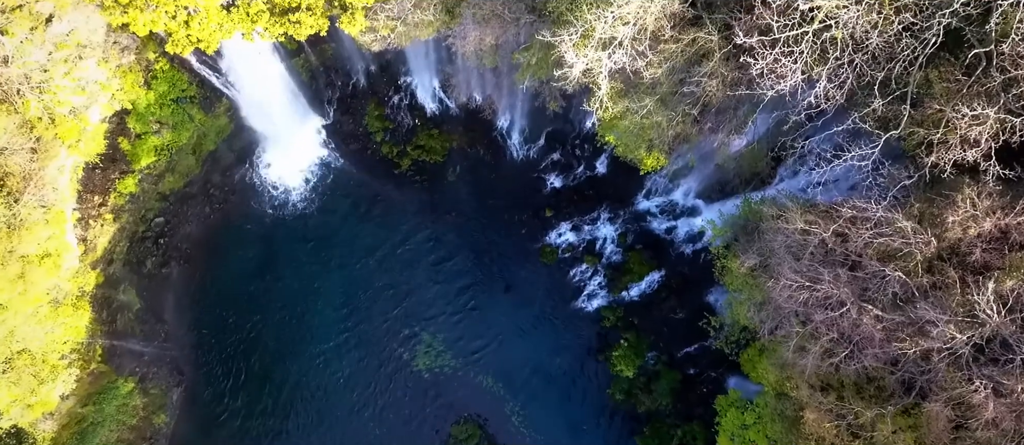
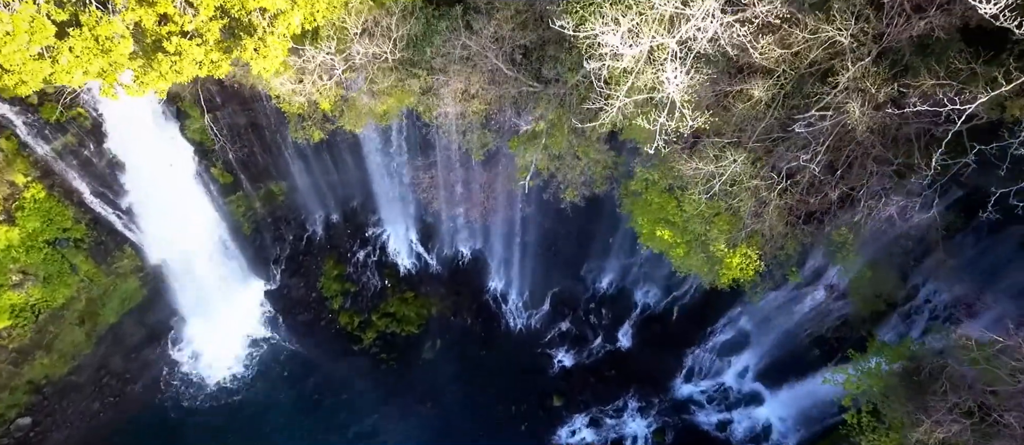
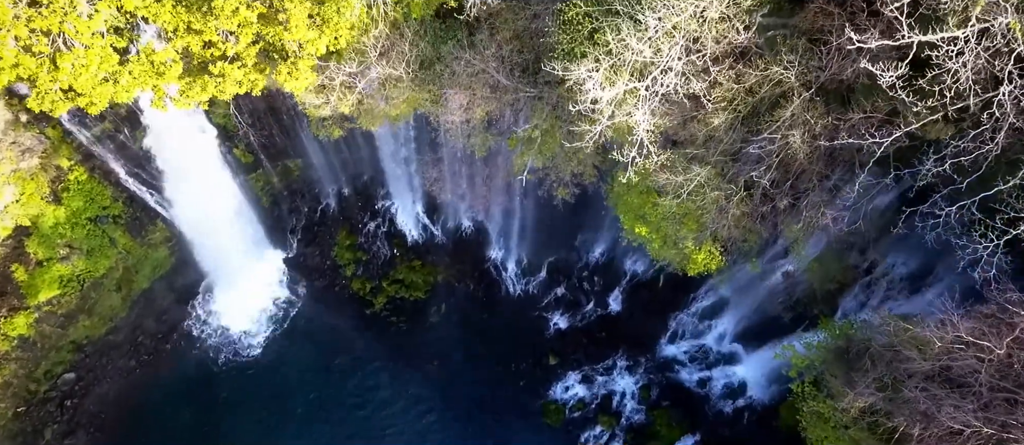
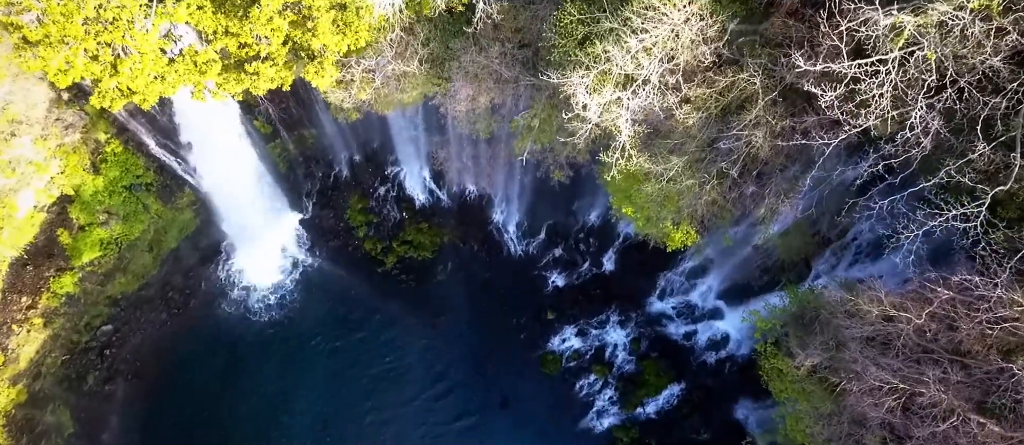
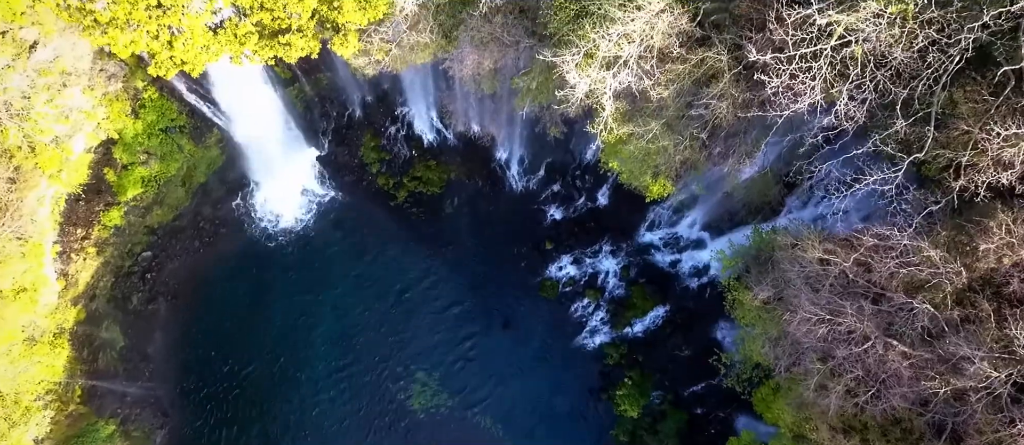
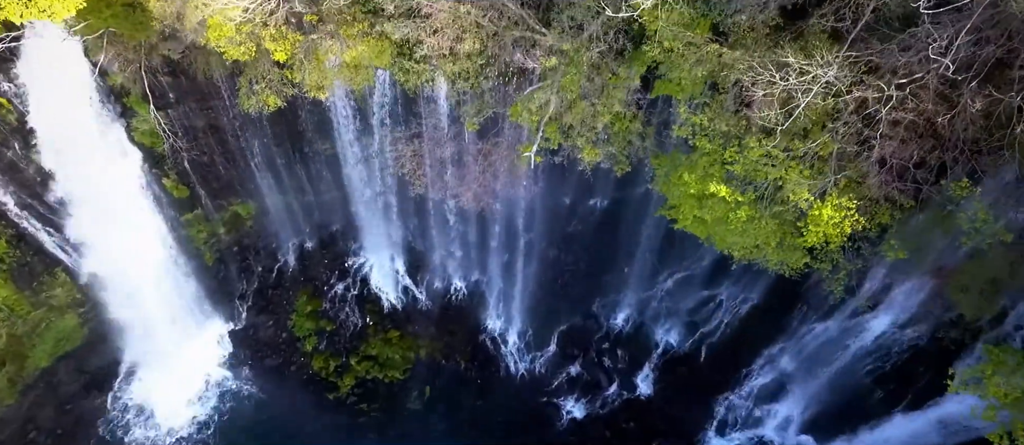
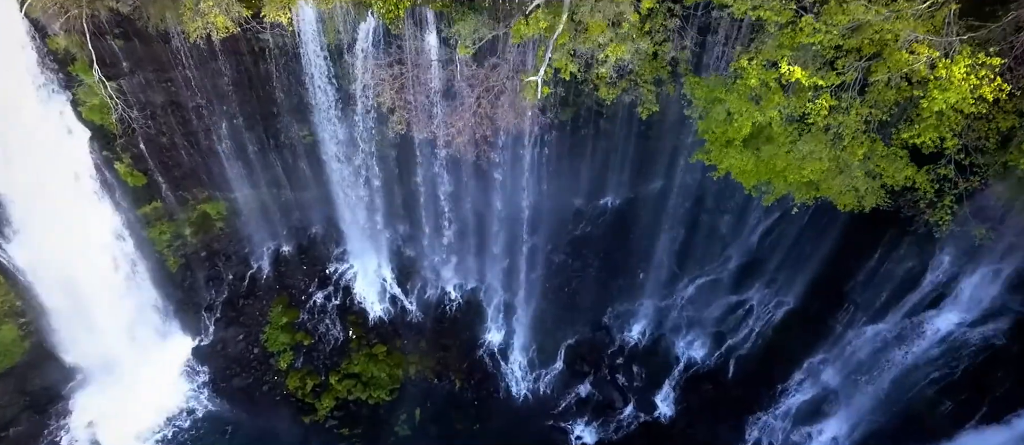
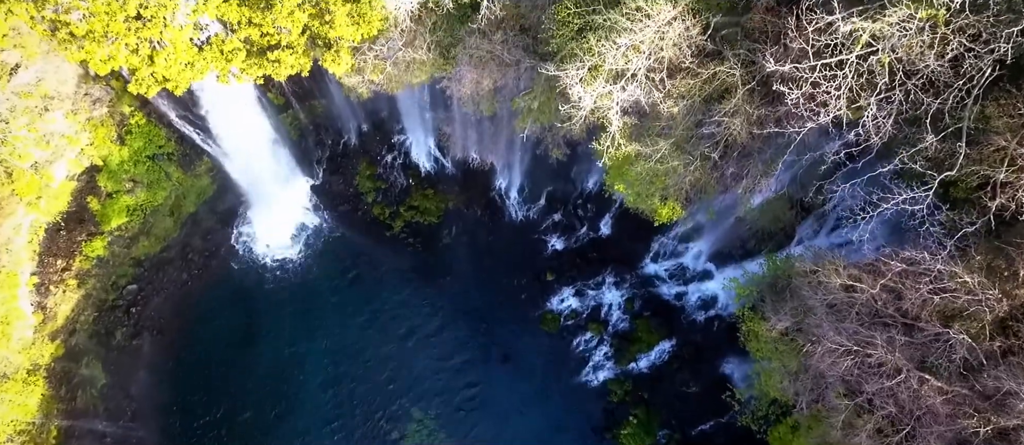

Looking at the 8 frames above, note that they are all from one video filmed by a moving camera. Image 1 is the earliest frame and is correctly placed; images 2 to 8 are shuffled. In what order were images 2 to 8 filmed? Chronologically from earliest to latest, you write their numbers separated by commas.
5, 8, 4, 3, 2, 6, 7
